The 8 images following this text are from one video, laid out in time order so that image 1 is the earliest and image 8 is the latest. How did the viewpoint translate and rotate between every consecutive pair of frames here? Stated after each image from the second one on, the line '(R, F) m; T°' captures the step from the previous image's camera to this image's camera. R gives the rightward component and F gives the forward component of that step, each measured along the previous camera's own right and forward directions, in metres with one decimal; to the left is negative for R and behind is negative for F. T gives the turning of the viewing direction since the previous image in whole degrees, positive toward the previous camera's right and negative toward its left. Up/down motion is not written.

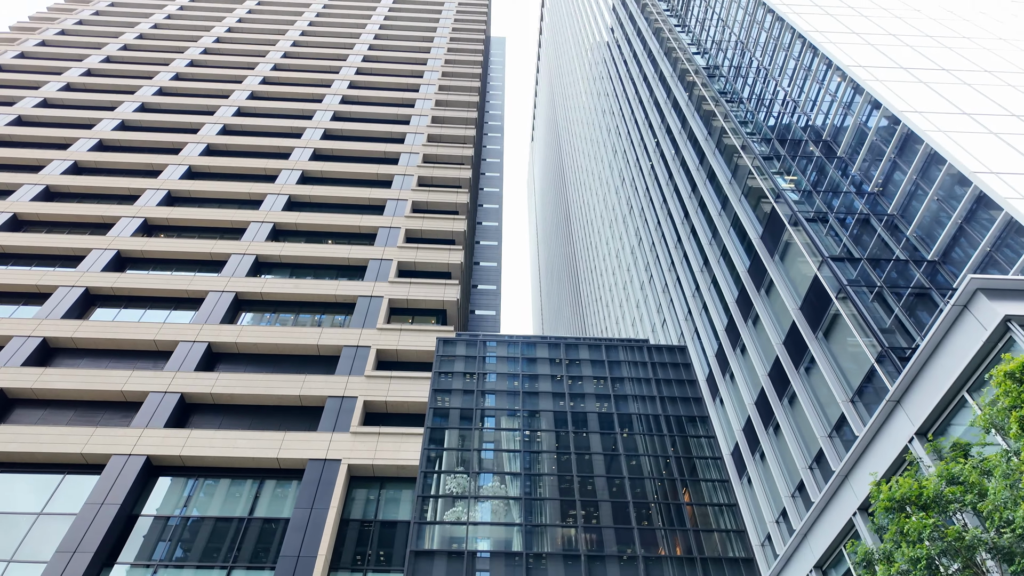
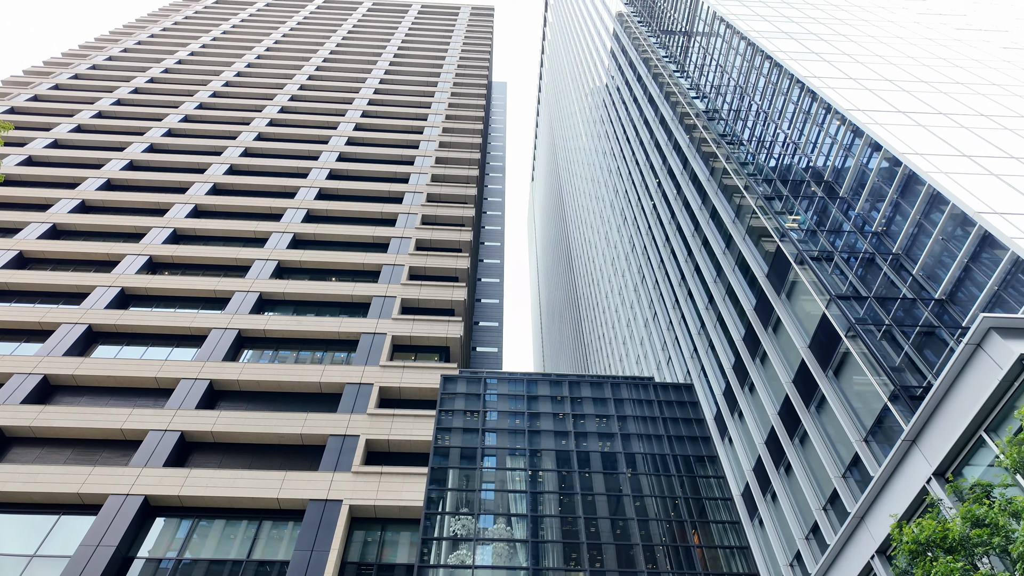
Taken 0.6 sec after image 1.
(-0.3, -0.1) m; 0°
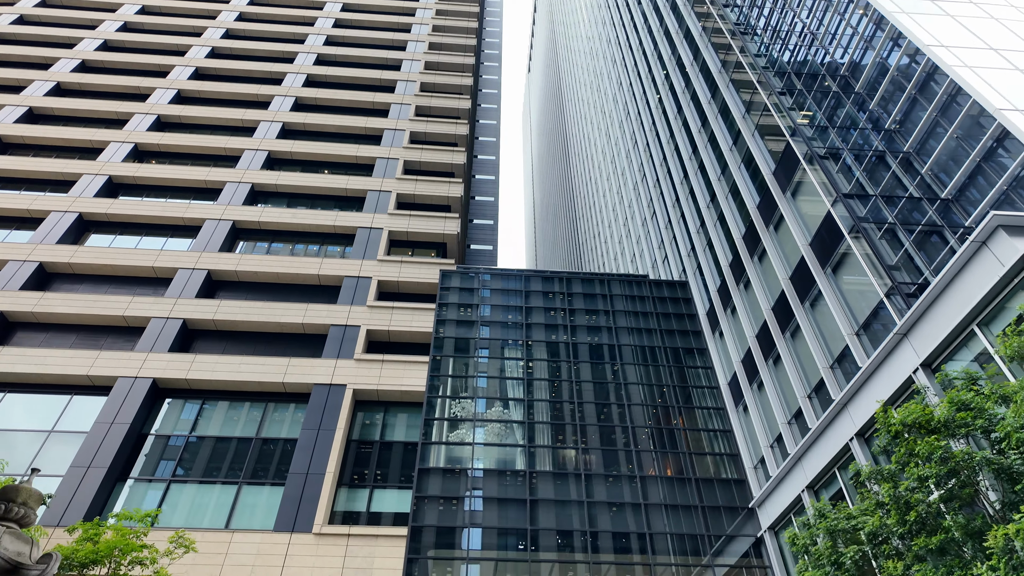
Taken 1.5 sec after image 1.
(-0.5, 0.0) m; +1°
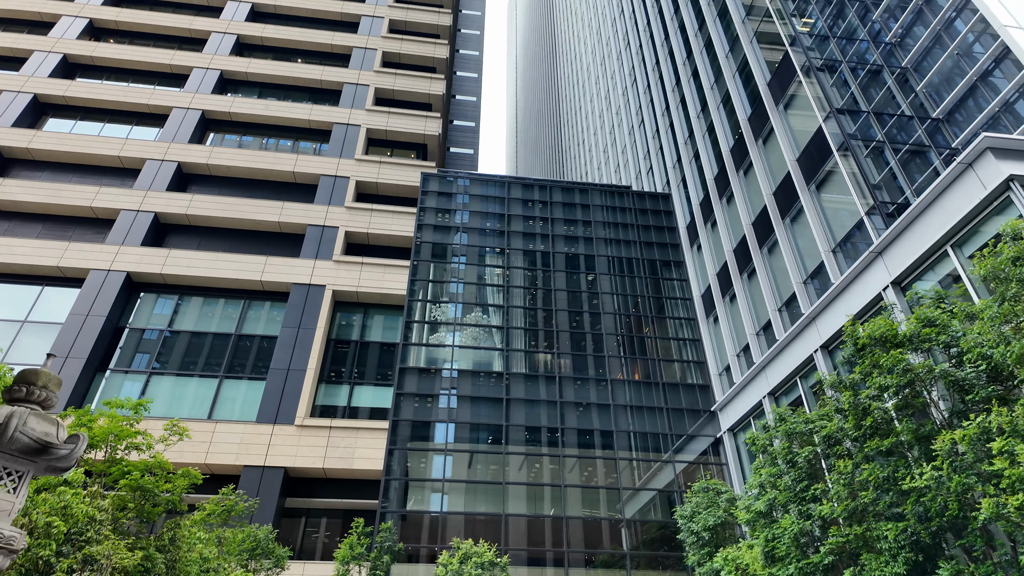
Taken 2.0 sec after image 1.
(-0.2, 0.0) m; +2°
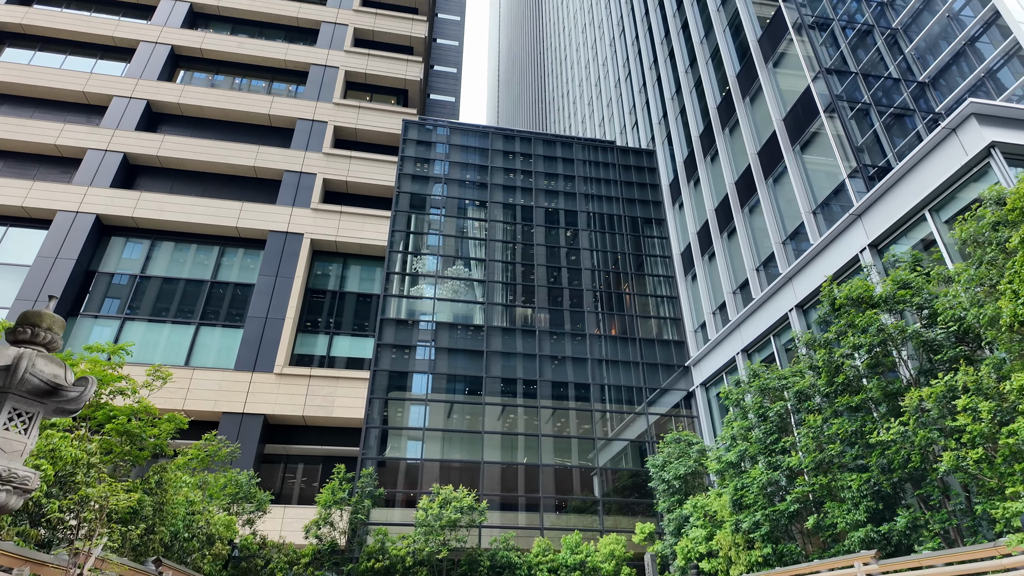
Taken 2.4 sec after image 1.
(-0.2, 0.0) m; +2°
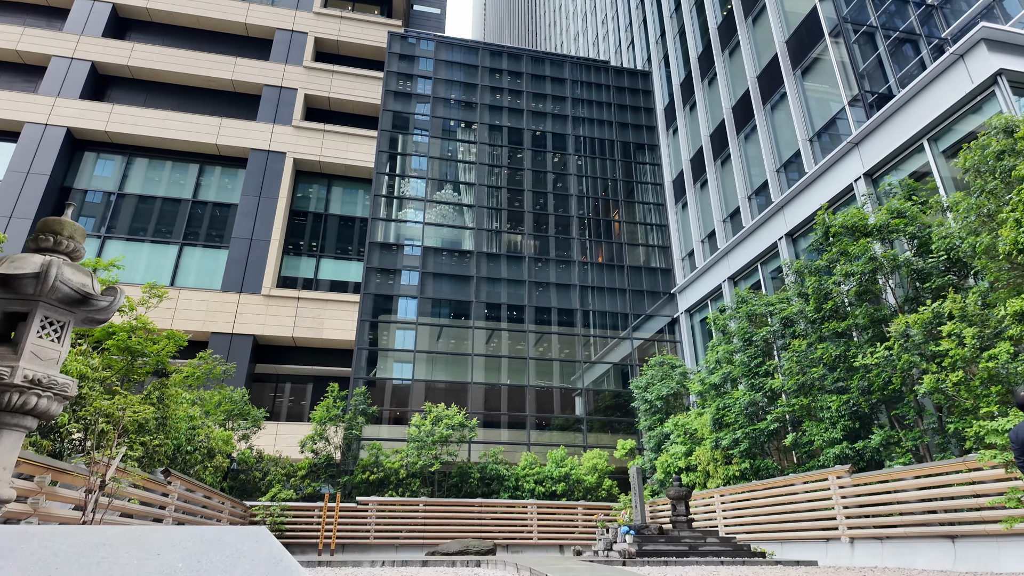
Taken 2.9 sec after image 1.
(-0.3, 0.0) m; +2°
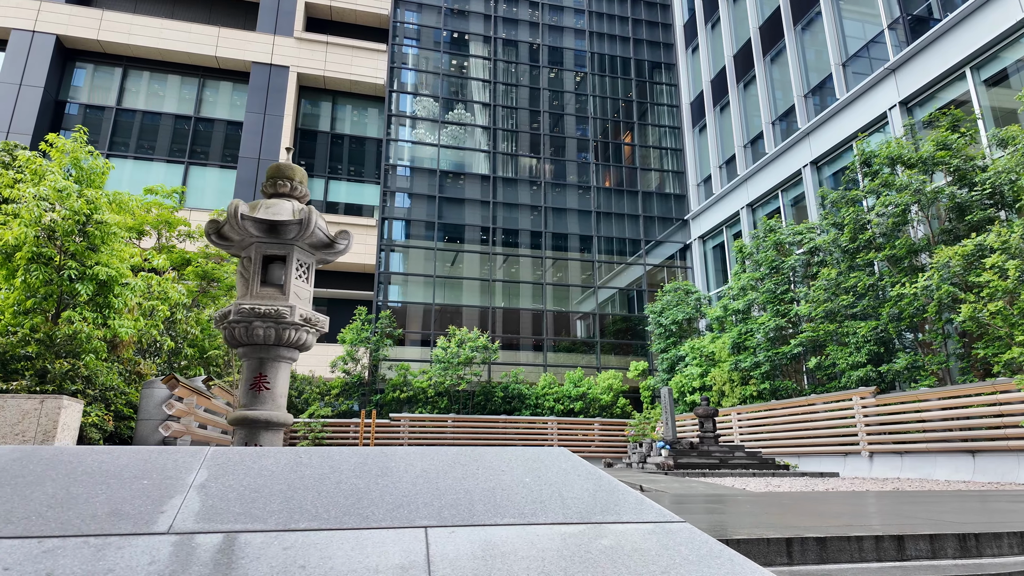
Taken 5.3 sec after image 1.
(-1.1, -0.2) m; +1°
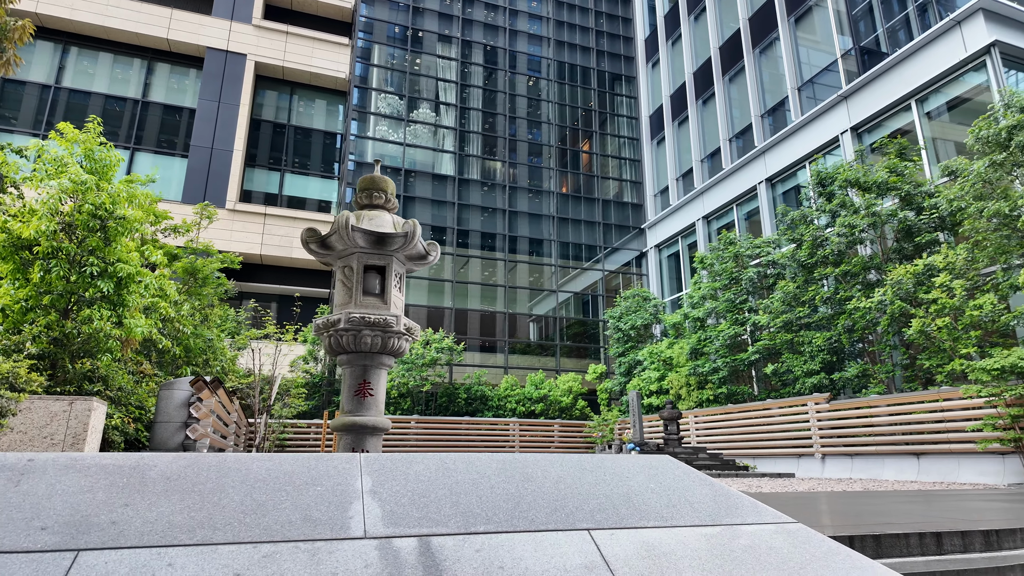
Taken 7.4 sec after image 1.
(-0.7, -0.1) m; +6°
